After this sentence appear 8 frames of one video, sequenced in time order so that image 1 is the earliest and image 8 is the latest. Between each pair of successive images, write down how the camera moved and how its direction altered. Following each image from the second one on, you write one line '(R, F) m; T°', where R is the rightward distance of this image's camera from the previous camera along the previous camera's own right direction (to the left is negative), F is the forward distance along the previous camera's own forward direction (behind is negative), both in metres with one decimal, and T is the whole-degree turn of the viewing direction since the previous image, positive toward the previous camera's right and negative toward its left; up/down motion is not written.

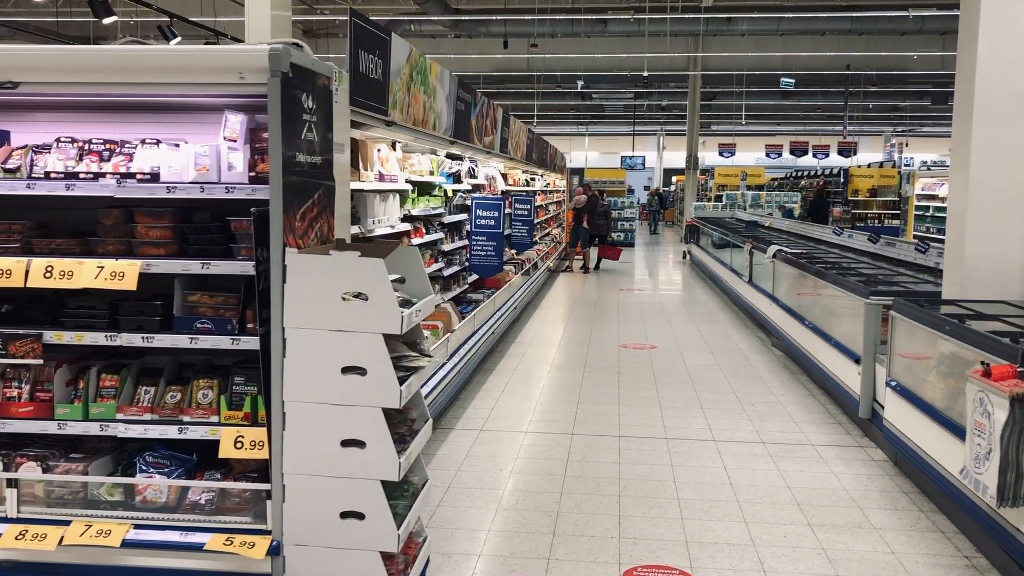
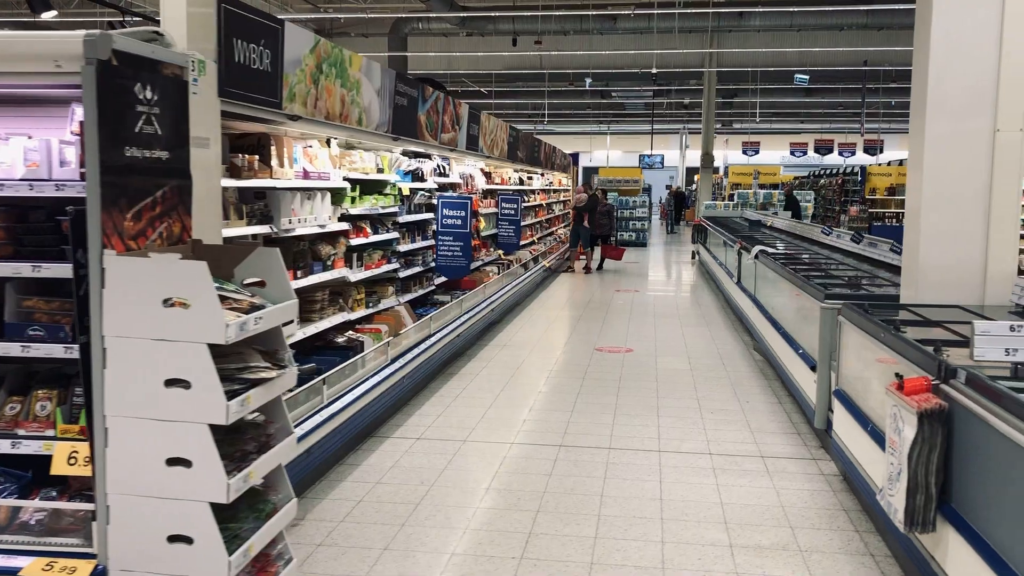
(+0.5, +0.2) m; -2°
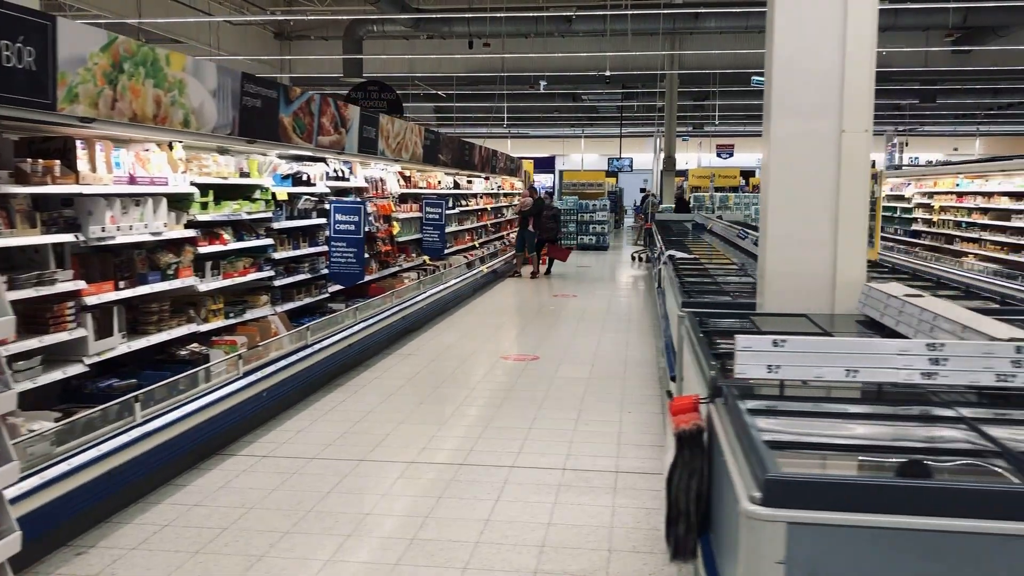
(+0.7, +0.2) m; +1°
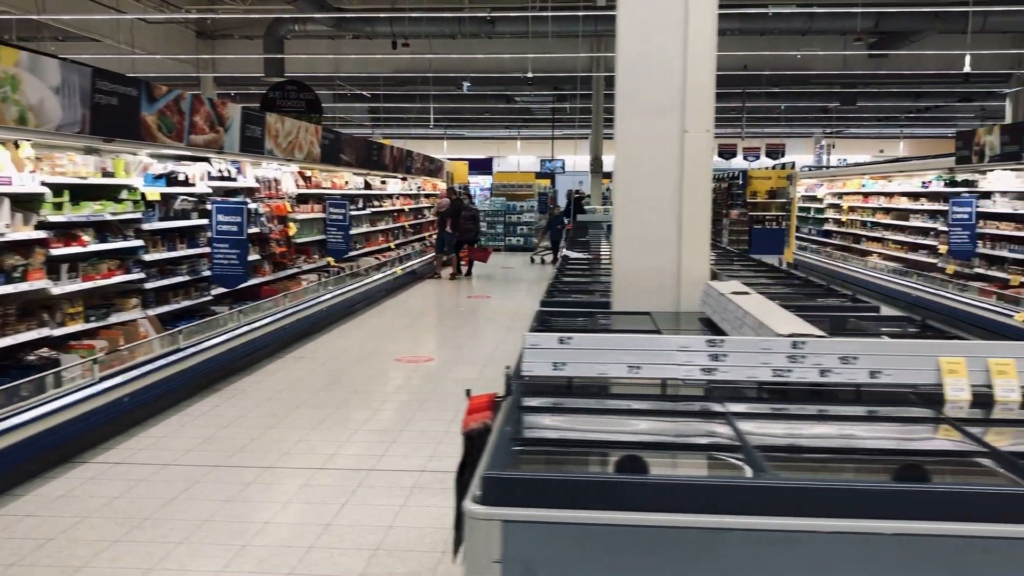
(+0.4, 0.0) m; +3°
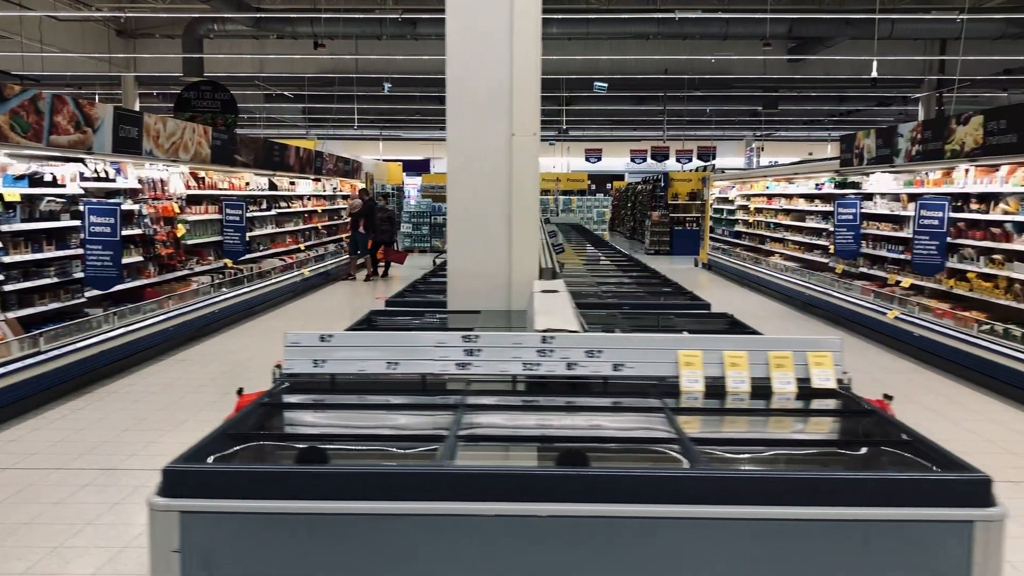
(+0.5, -0.1) m; +3°
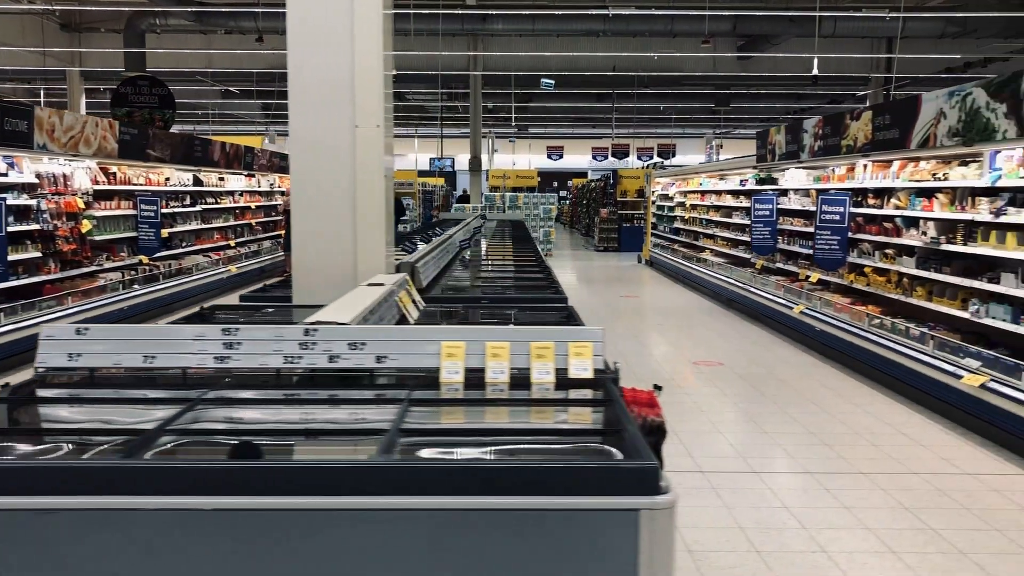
(+0.5, 0.0) m; +2°
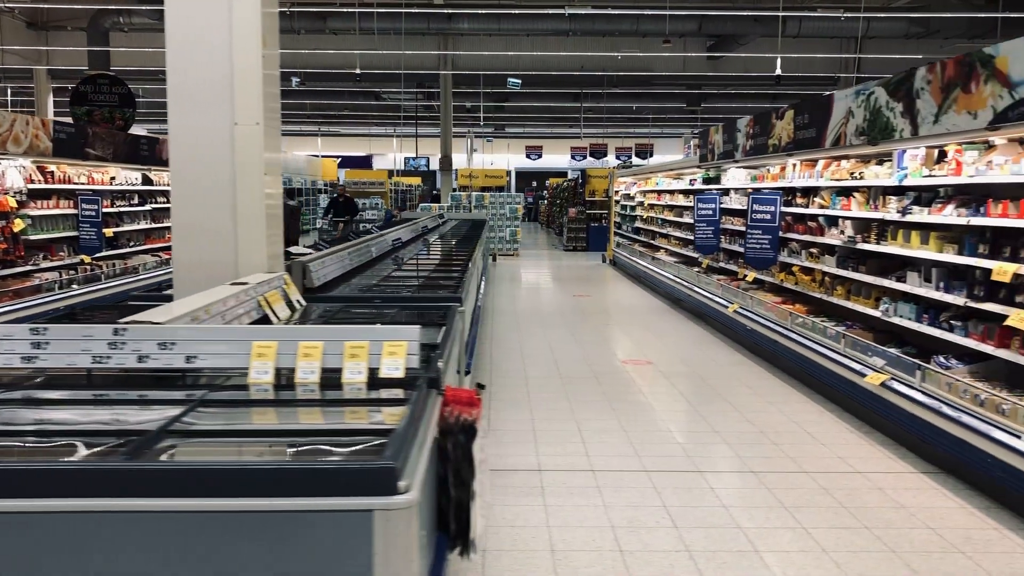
(+0.4, 0.0) m; +1°
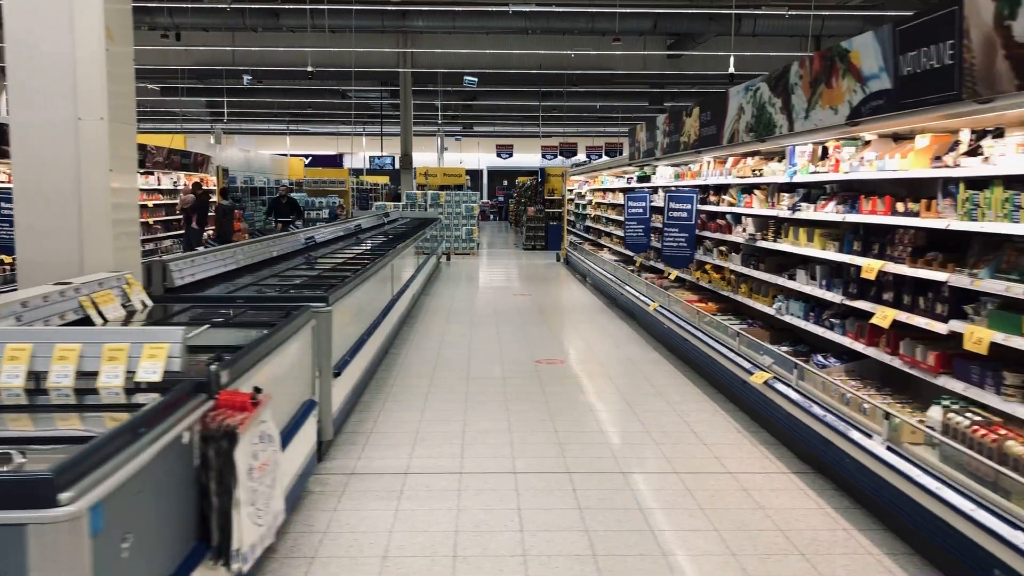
(+0.5, +0.1) m; +1°
